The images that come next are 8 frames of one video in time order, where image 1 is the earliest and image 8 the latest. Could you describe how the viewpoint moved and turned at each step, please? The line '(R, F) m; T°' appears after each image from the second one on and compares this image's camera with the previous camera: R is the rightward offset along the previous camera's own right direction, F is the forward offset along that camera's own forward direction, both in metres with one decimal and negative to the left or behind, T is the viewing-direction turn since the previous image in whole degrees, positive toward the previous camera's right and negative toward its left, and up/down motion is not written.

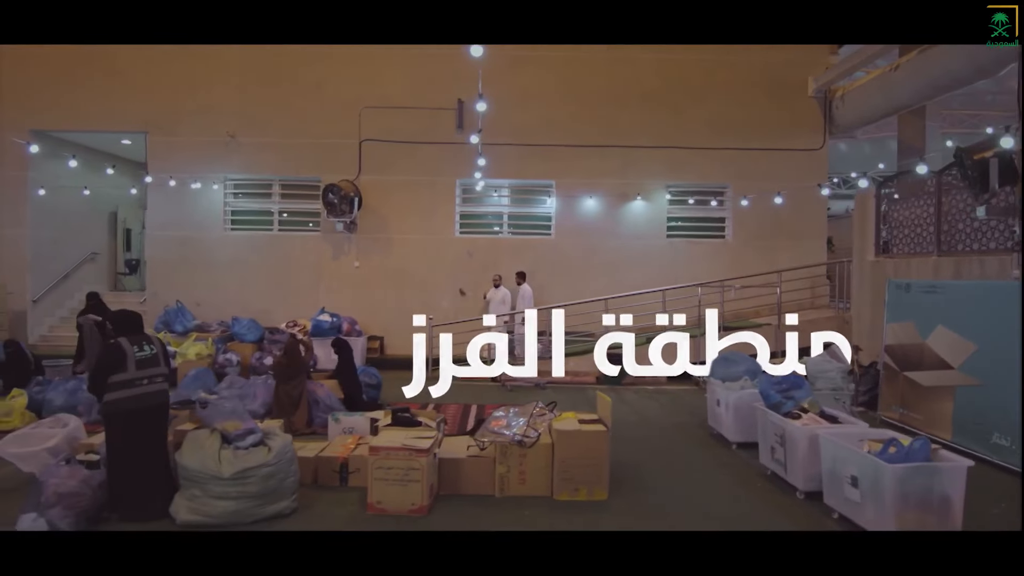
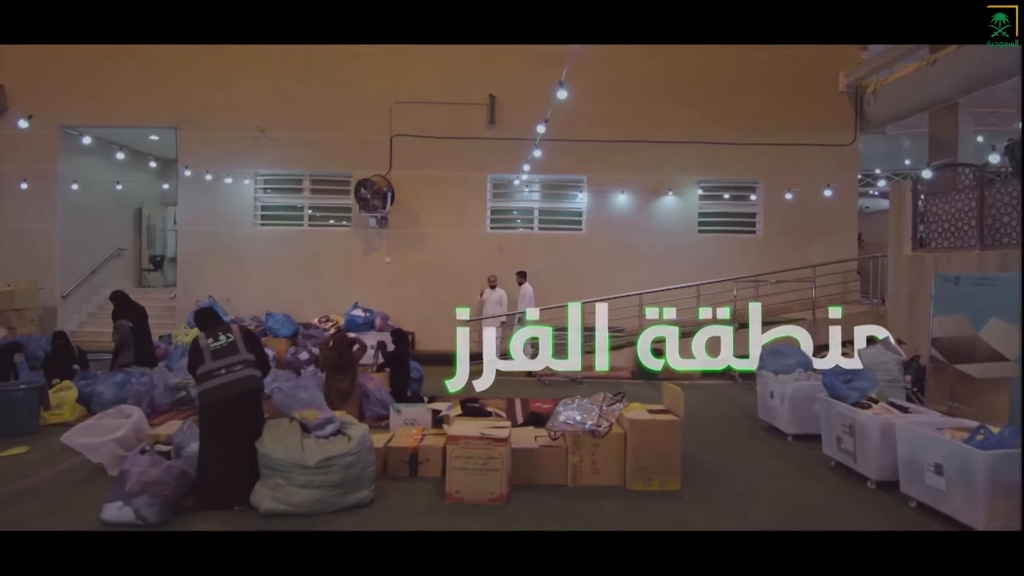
(-0.7, 0.0) m; 0°
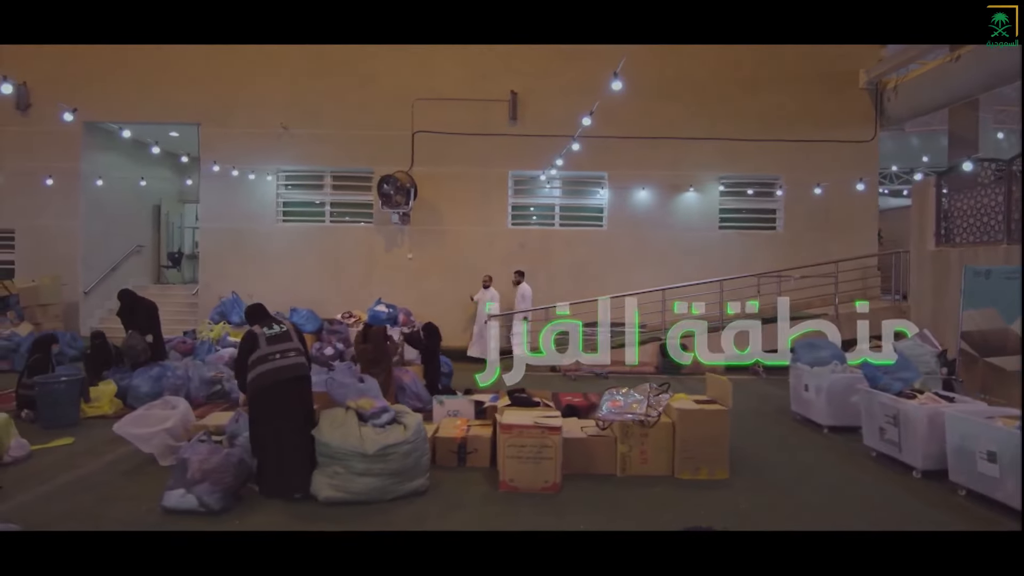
(-0.5, 0.0) m; 0°
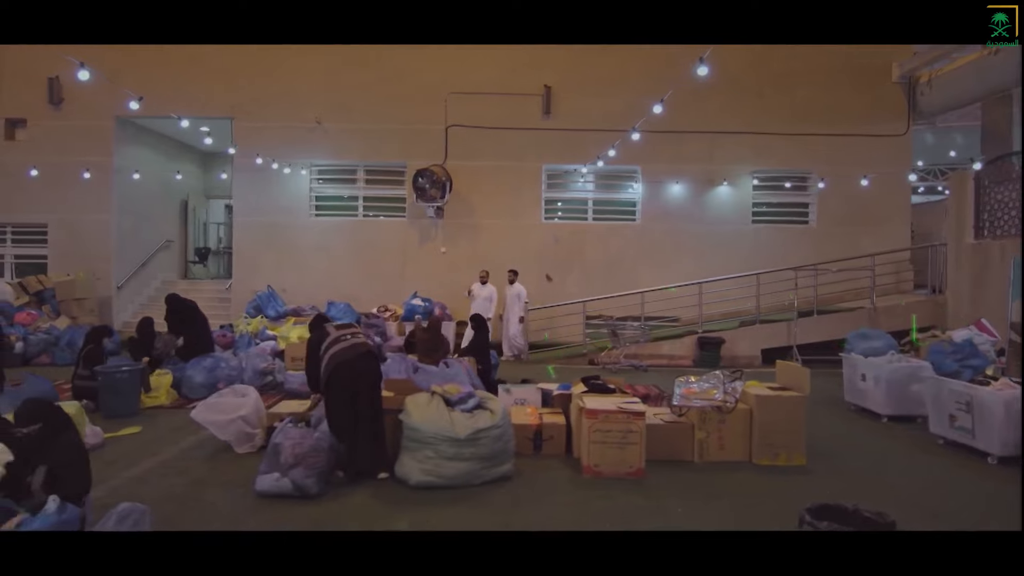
(-0.7, 0.0) m; 0°
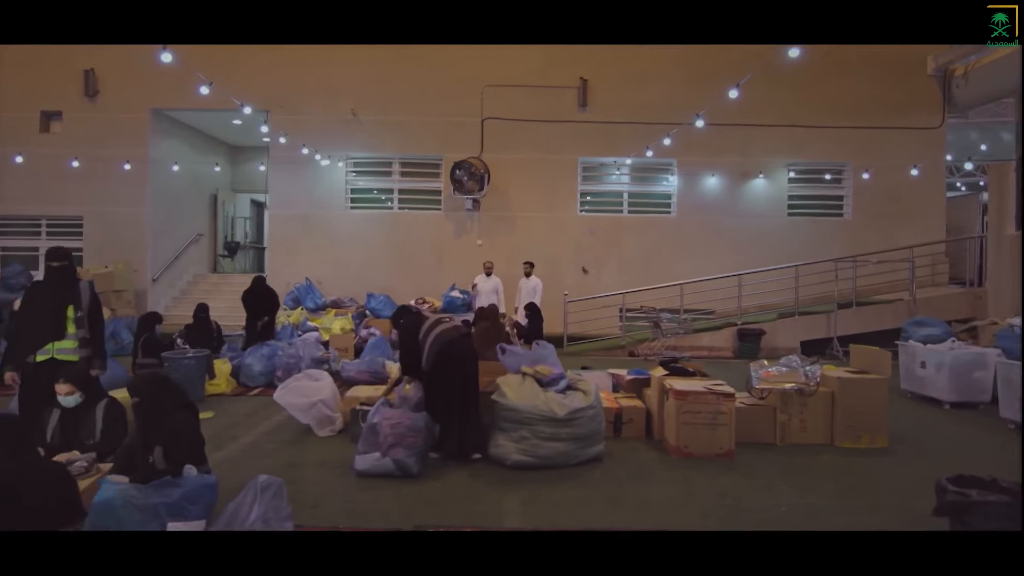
(-0.8, 0.0) m; 0°
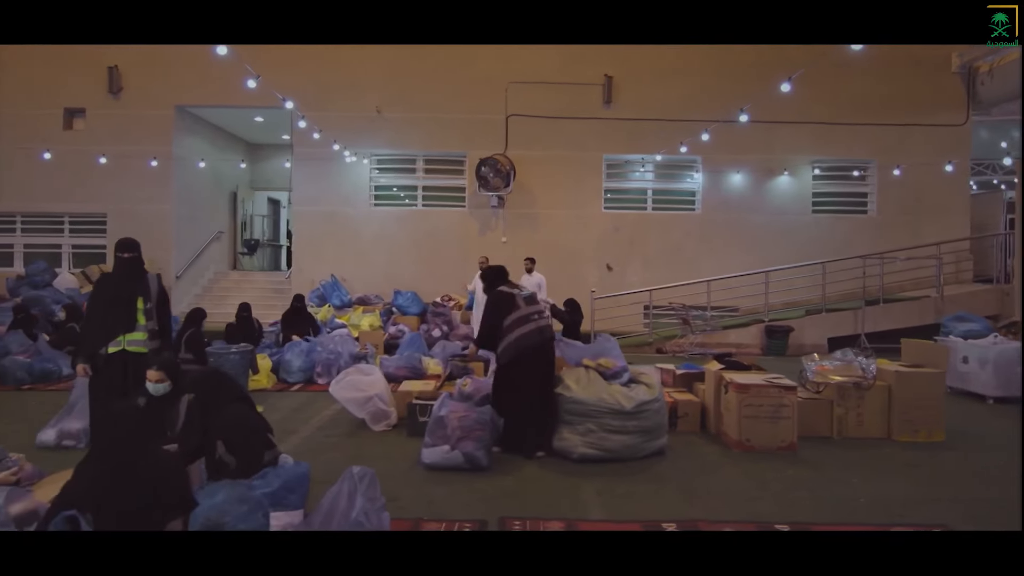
(-0.5, 0.0) m; 0°
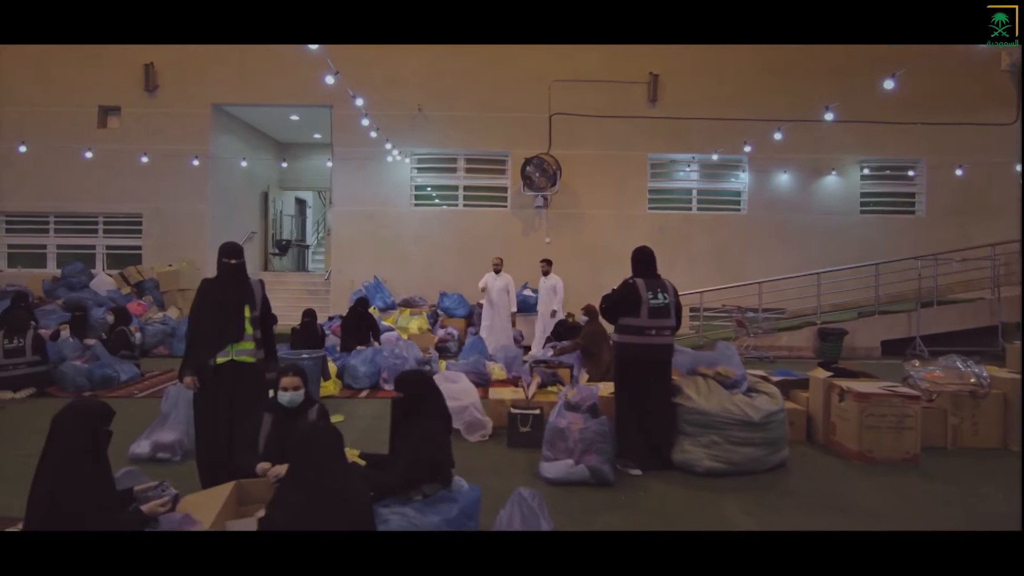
(-0.9, +0.2) m; 0°
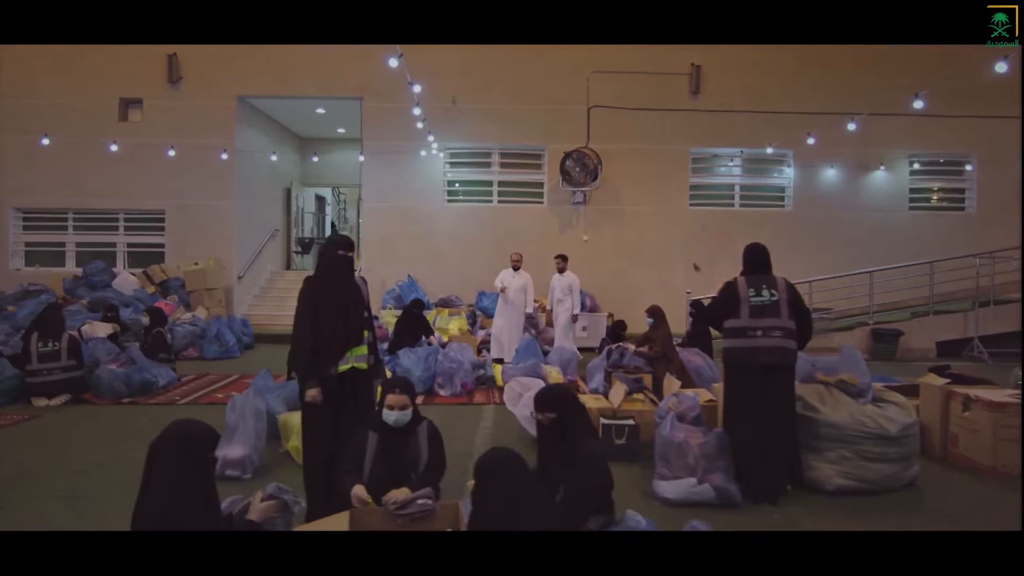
(-0.7, +0.4) m; 0°
